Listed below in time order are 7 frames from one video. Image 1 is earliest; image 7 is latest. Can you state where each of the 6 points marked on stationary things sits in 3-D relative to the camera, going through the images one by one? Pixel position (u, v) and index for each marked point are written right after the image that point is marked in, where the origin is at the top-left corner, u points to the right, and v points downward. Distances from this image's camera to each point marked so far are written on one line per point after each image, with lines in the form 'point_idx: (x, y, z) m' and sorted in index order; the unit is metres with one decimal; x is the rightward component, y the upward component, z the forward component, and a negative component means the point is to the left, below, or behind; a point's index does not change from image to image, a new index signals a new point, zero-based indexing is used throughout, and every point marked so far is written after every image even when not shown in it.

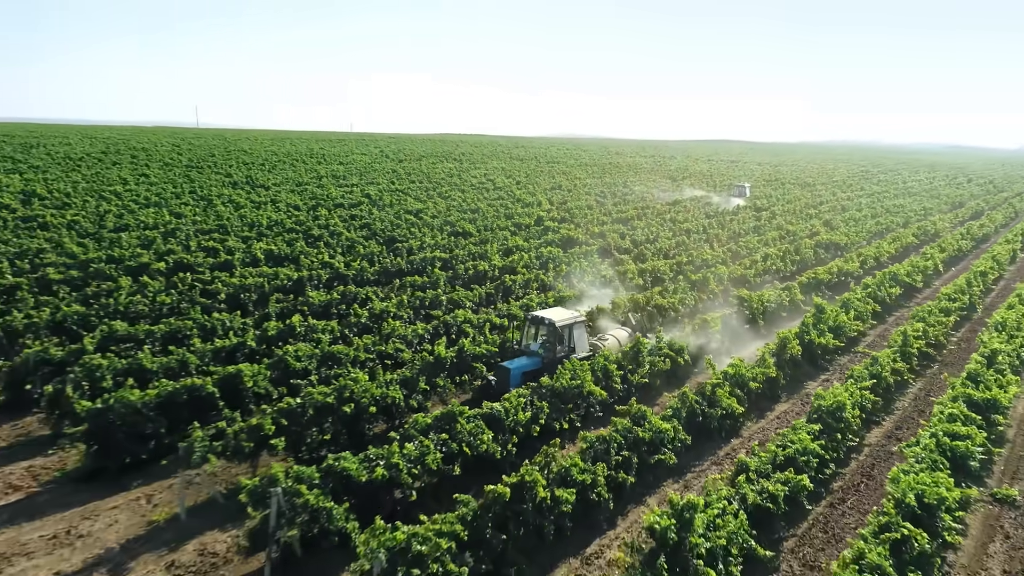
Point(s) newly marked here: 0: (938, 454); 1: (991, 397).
0: (+4.7, -1.8, +7.9) m
1: (+6.4, -1.5, +9.5) m
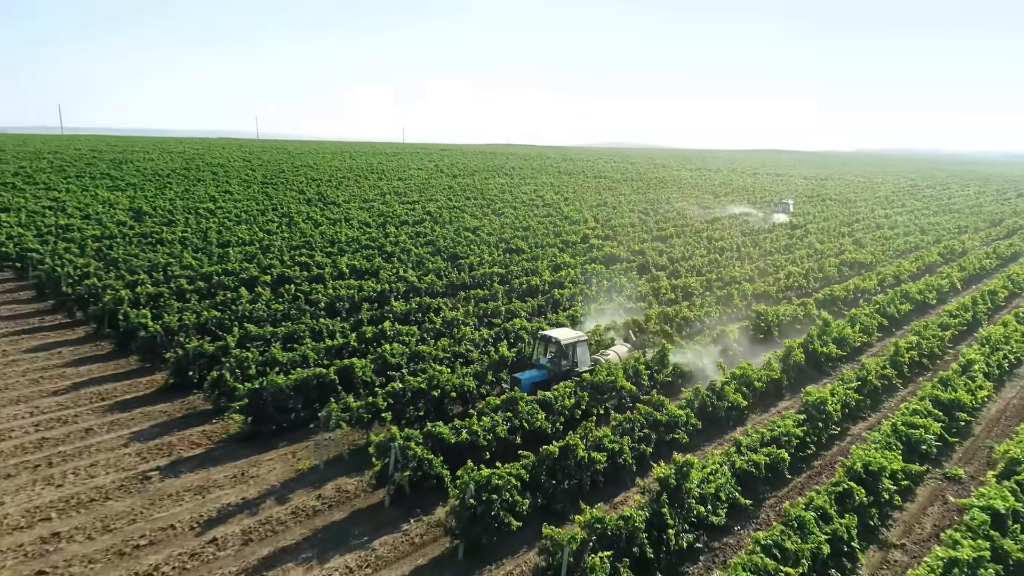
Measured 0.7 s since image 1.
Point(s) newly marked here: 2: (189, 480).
0: (+5.4, -2.1, +10.1) m
1: (+7.2, -1.8, +11.5) m
2: (-4.2, -2.5, +9.4) m
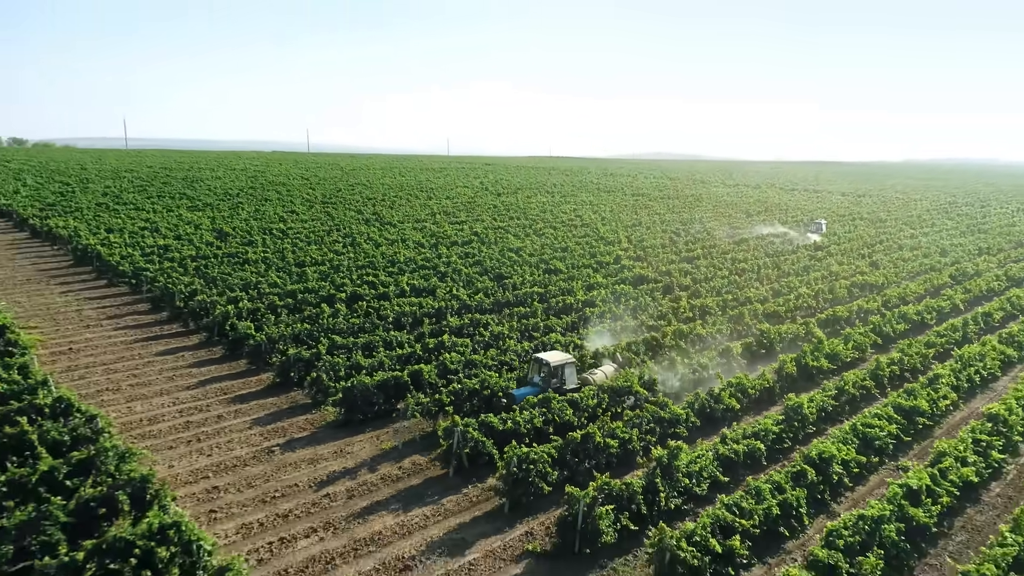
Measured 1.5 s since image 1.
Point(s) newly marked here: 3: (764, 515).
0: (+6.0, -2.6, +12.6) m
1: (+7.9, -2.3, +13.9) m
2: (-3.6, -2.9, +12.4) m
3: (+3.5, -3.1, +9.8) m
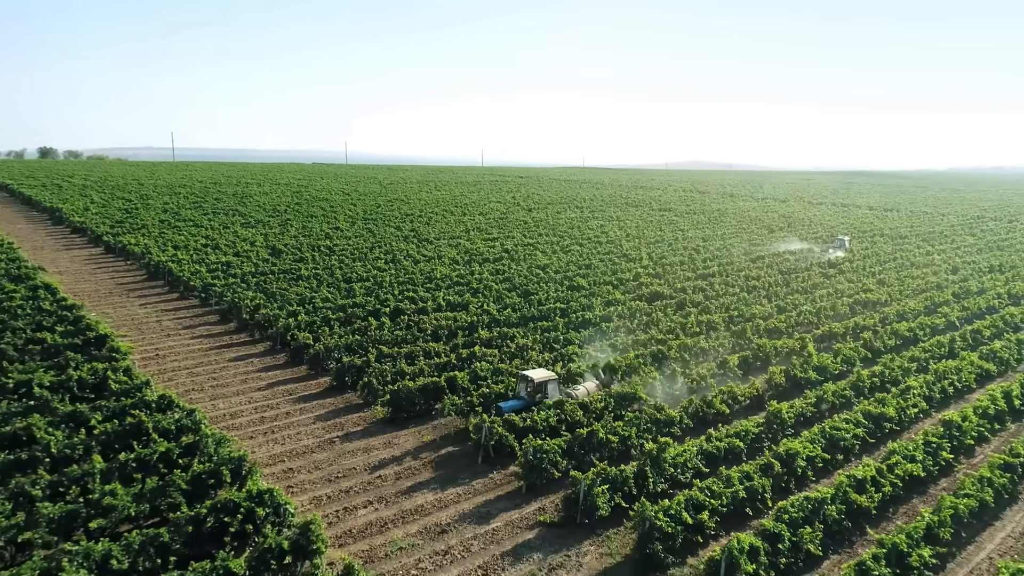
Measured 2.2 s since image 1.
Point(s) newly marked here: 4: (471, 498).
0: (+6.4, -3.1, +14.8) m
1: (+8.3, -2.8, +16.1) m
2: (-3.3, -3.3, +15.1) m
3: (+3.7, -3.6, +12.1) m
4: (-0.7, -3.8, +12.9) m
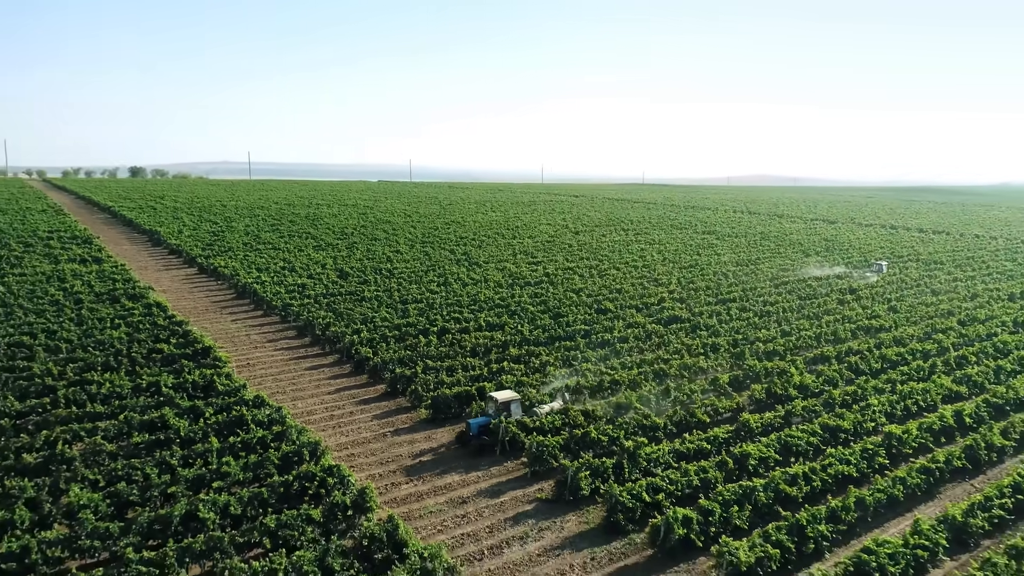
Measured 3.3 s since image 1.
0: (+6.7, -3.9, +18.1) m
1: (+8.8, -3.7, +19.2) m
2: (-2.9, -4.0, +19.2) m
3: (+3.8, -4.3, +15.7) m
4: (-0.6, -4.5, +16.8) m
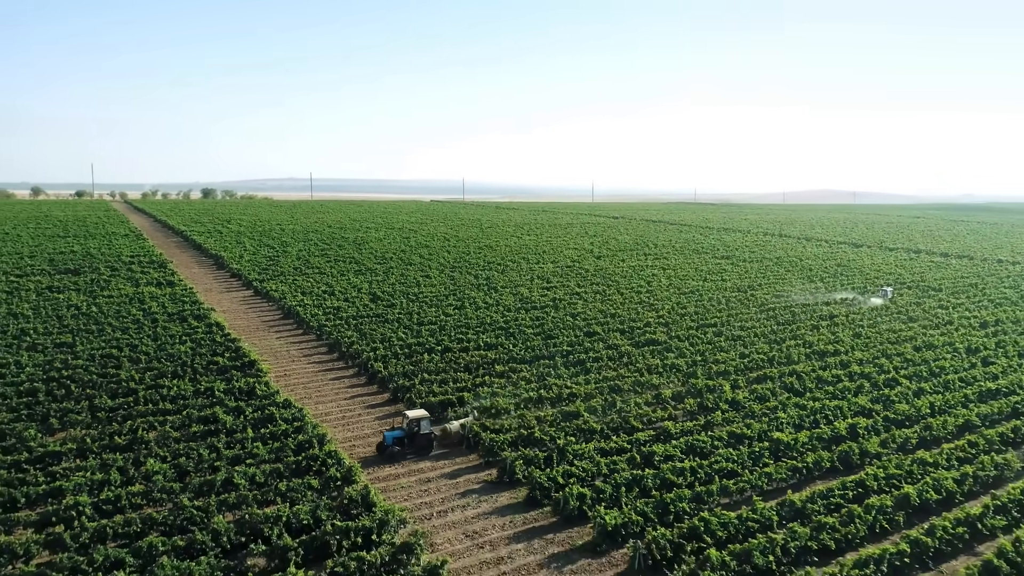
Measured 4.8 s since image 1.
0: (+5.5, -5.0, +22.8) m
1: (+7.6, -4.8, +23.7) m
2: (-4.0, -5.0, +24.6) m
3: (+2.4, -5.3, +20.6) m
4: (-1.9, -5.5, +22.0) m
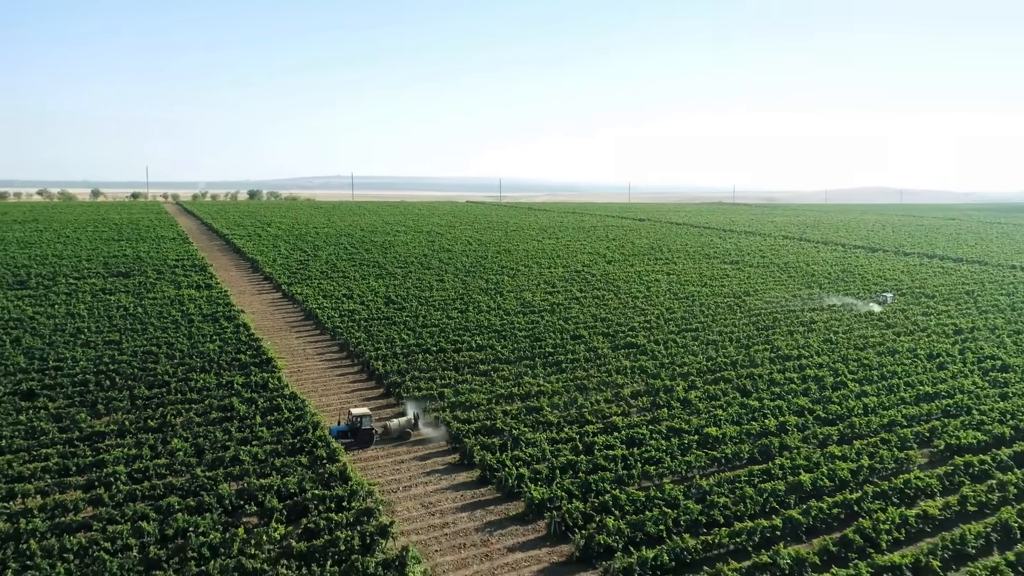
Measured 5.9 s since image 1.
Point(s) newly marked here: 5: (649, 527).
0: (+4.1, -5.5, +26.4) m
1: (+6.3, -5.3, +27.2) m
2: (-5.2, -5.4, +28.8) m
3: (+0.9, -5.8, +24.3) m
4: (-3.2, -5.9, +26.1) m
5: (+3.8, -6.6, +19.7) m
